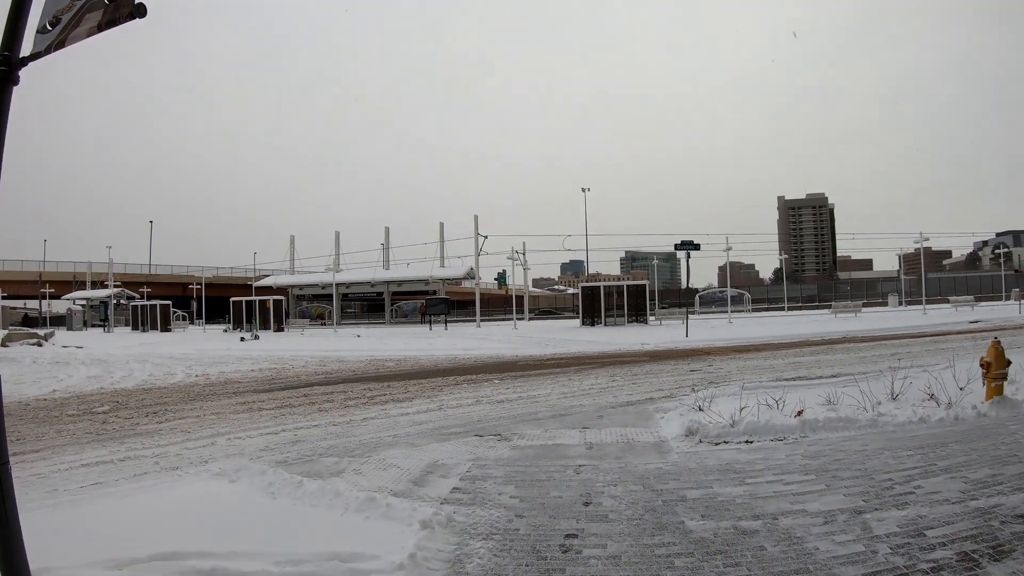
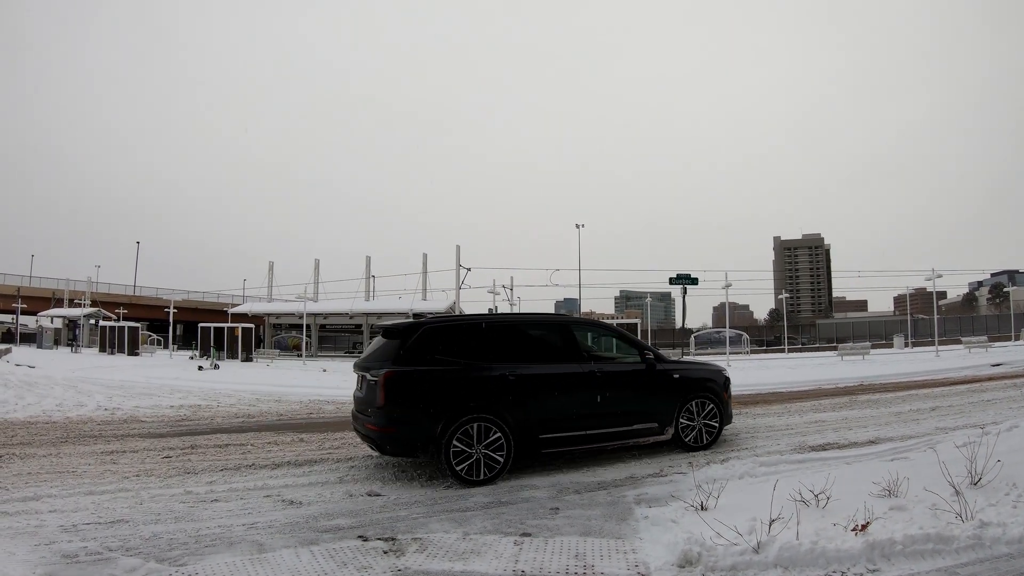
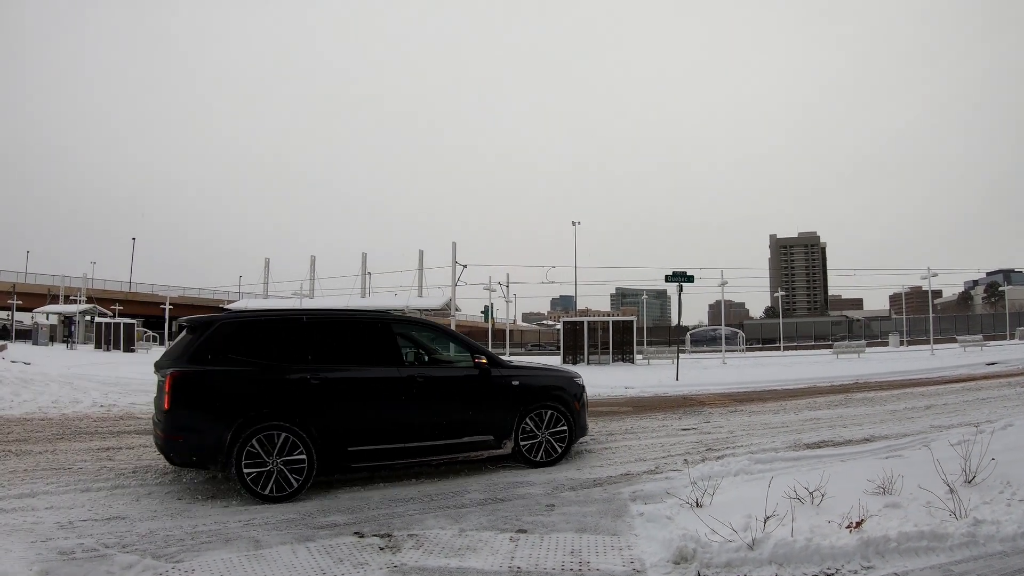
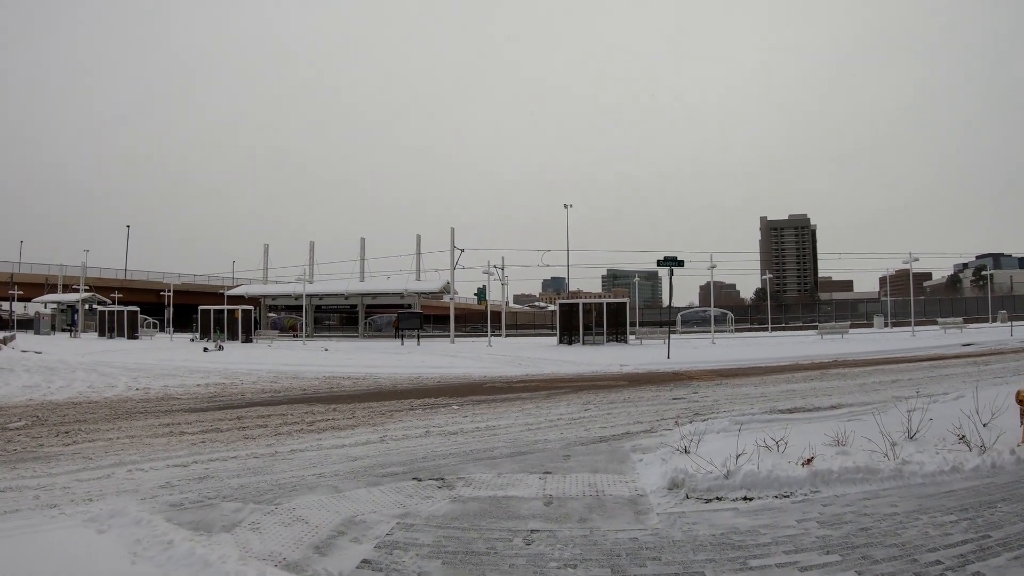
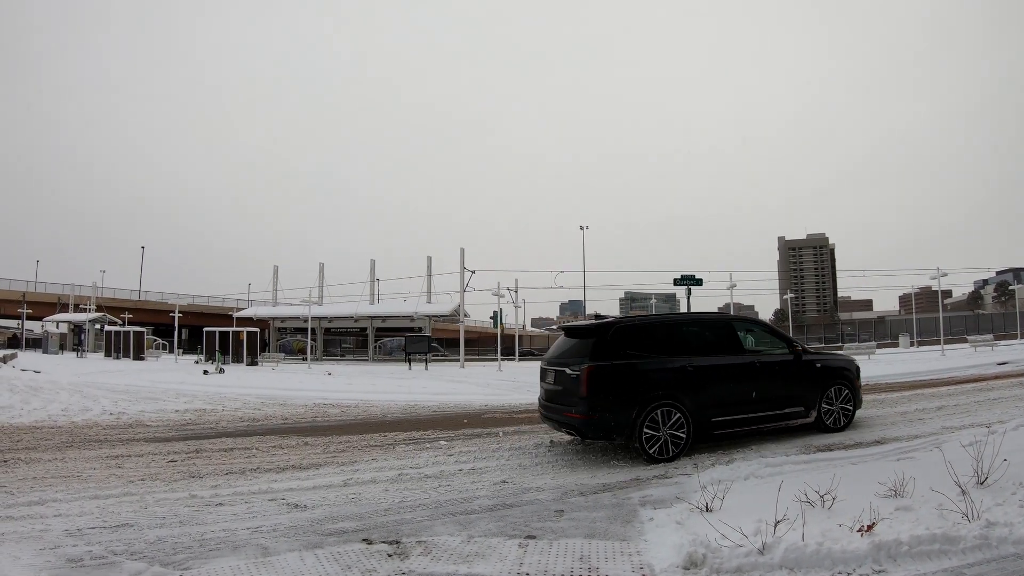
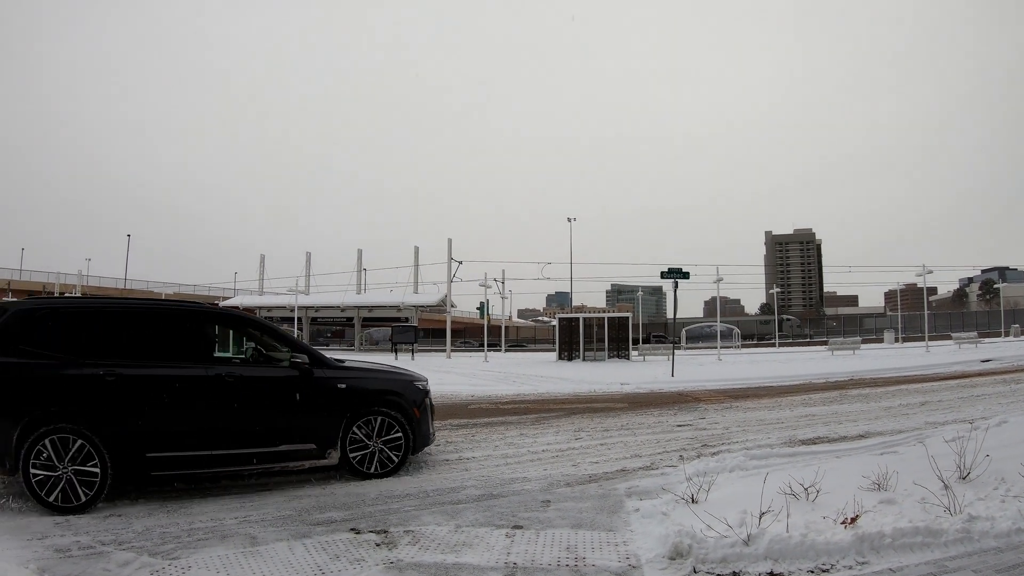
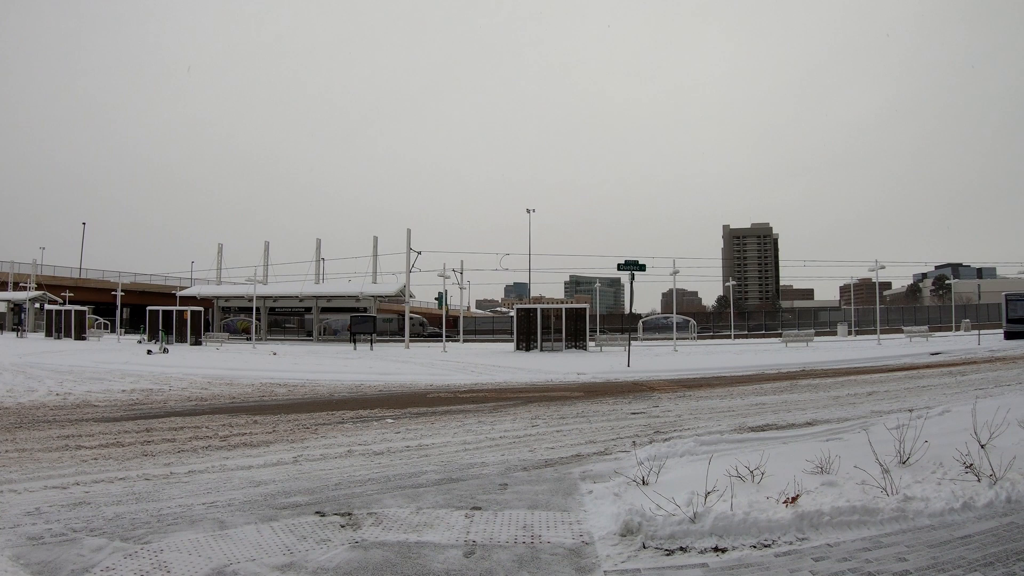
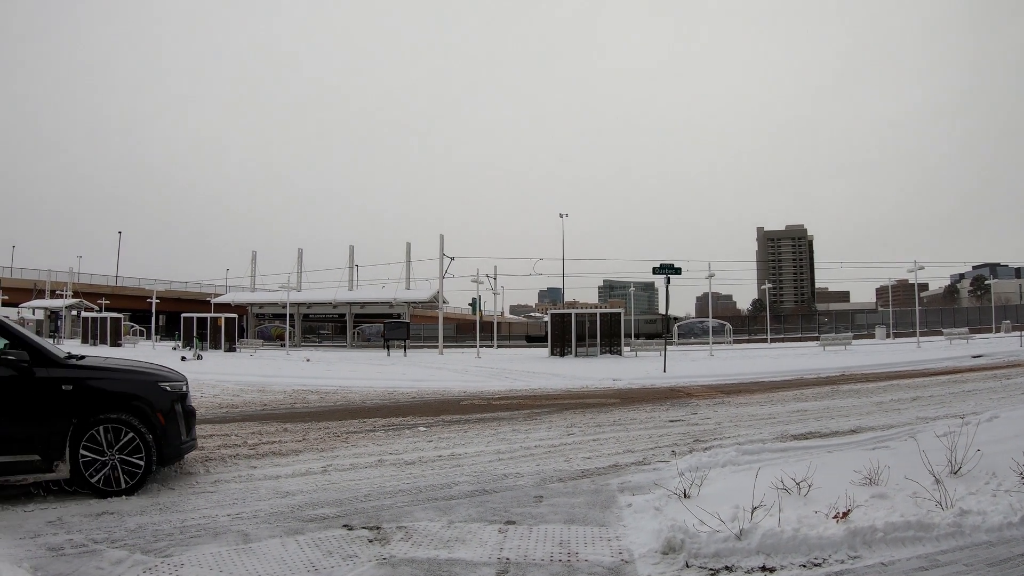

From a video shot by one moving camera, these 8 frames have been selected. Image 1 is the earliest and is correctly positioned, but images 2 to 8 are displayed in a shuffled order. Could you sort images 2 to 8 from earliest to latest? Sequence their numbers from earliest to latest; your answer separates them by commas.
4, 7, 8, 6, 3, 2, 5
